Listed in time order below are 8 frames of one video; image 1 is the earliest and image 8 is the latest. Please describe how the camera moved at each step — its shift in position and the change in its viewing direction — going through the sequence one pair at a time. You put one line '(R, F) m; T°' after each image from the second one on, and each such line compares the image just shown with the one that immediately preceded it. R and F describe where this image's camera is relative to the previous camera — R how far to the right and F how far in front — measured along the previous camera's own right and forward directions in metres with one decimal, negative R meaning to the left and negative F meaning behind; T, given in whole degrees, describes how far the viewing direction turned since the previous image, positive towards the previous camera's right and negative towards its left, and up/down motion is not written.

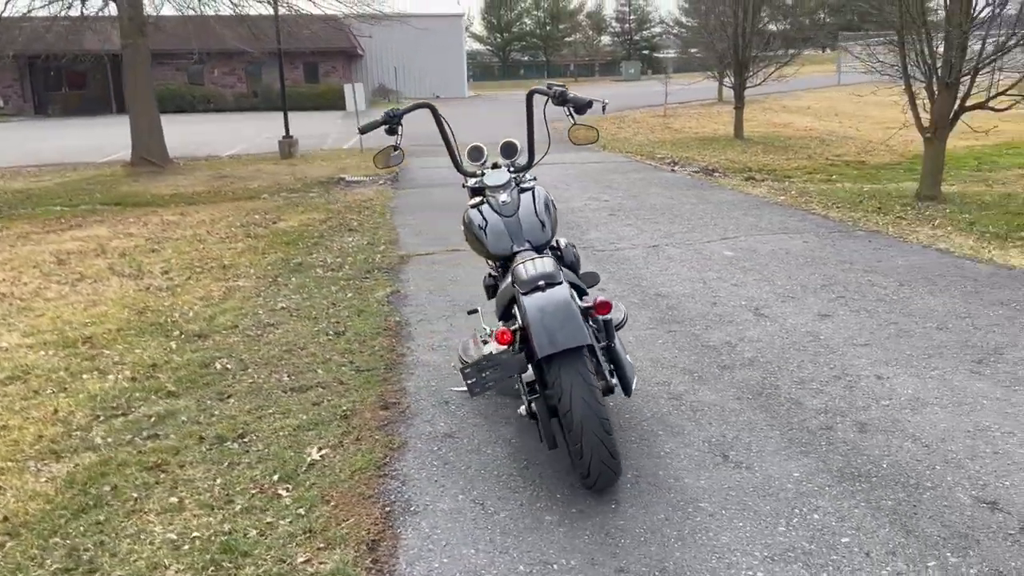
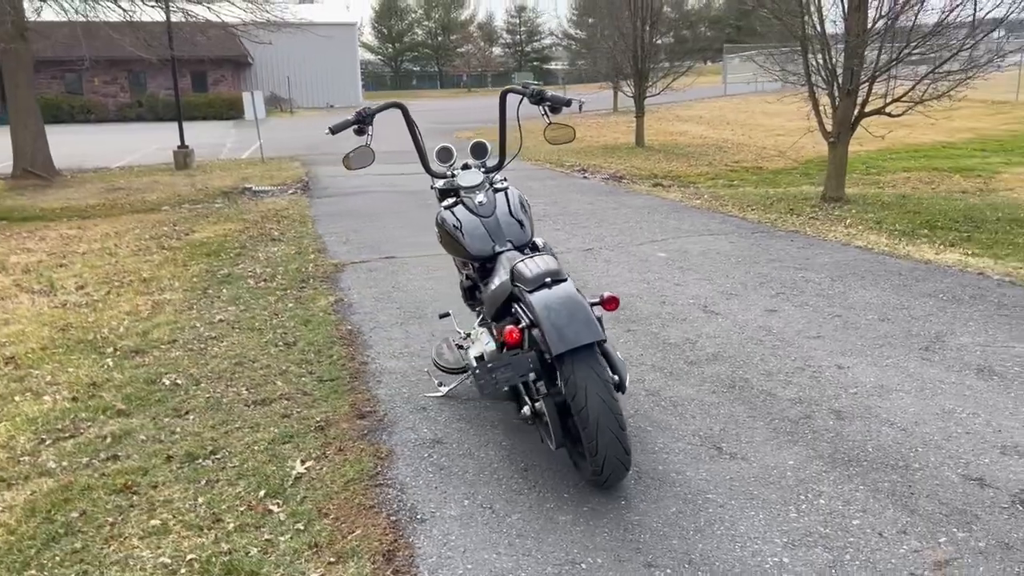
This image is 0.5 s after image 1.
(-0.4, +0.1) m; +7°
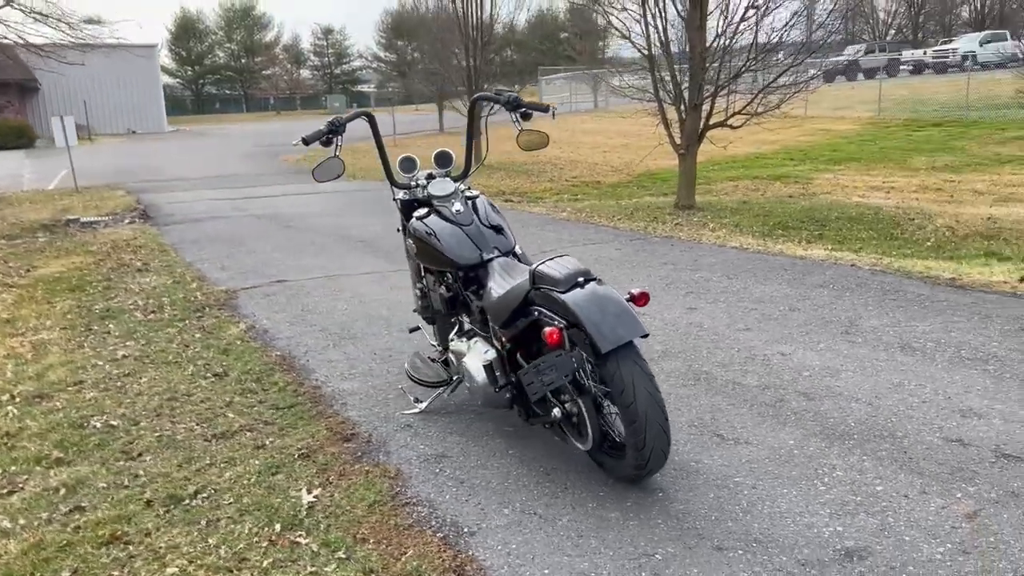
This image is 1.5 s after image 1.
(-0.8, +0.1) m; +12°
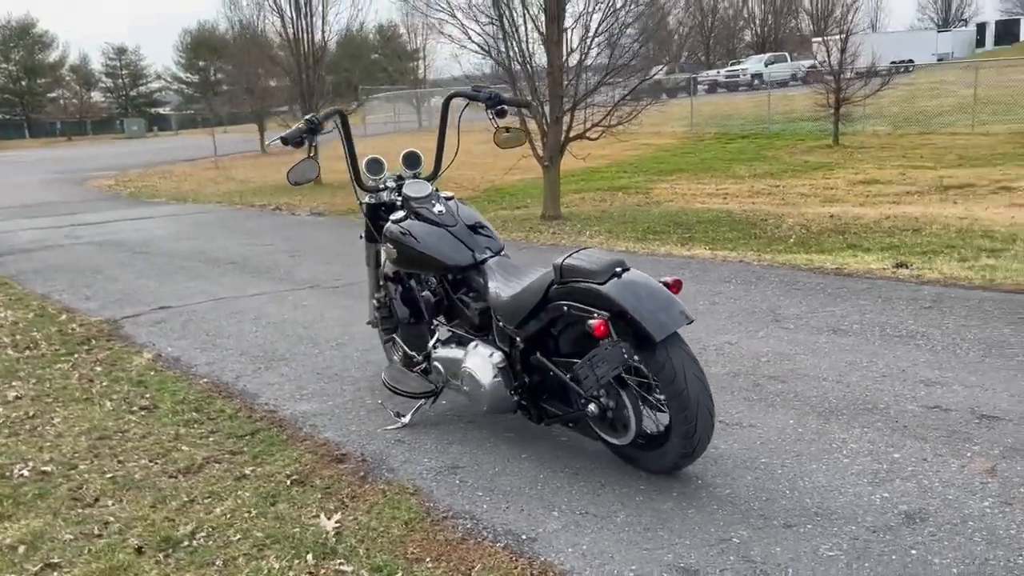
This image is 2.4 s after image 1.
(-0.8, +0.2) m; +12°
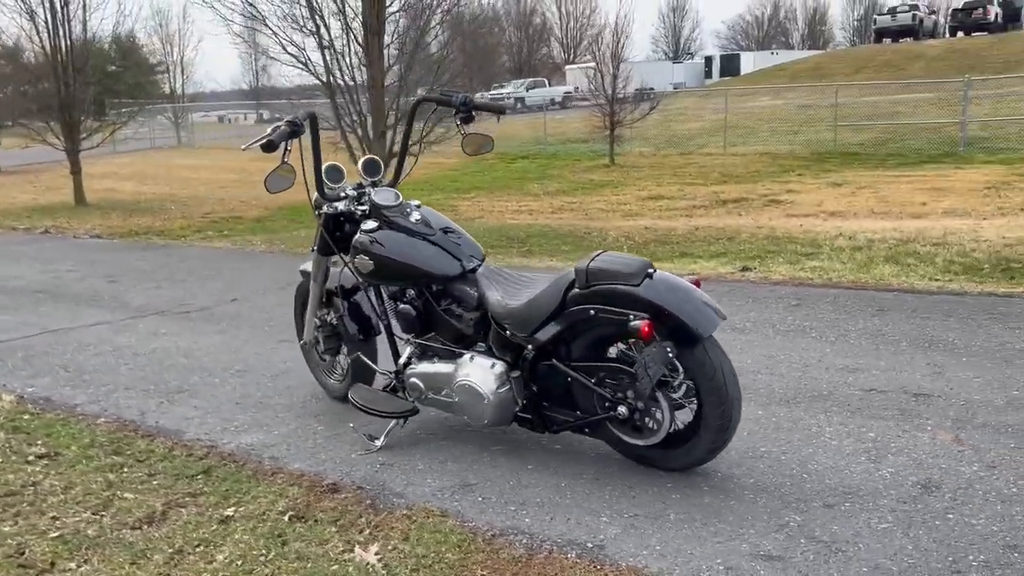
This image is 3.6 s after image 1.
(-1.0, +0.2) m; +16°
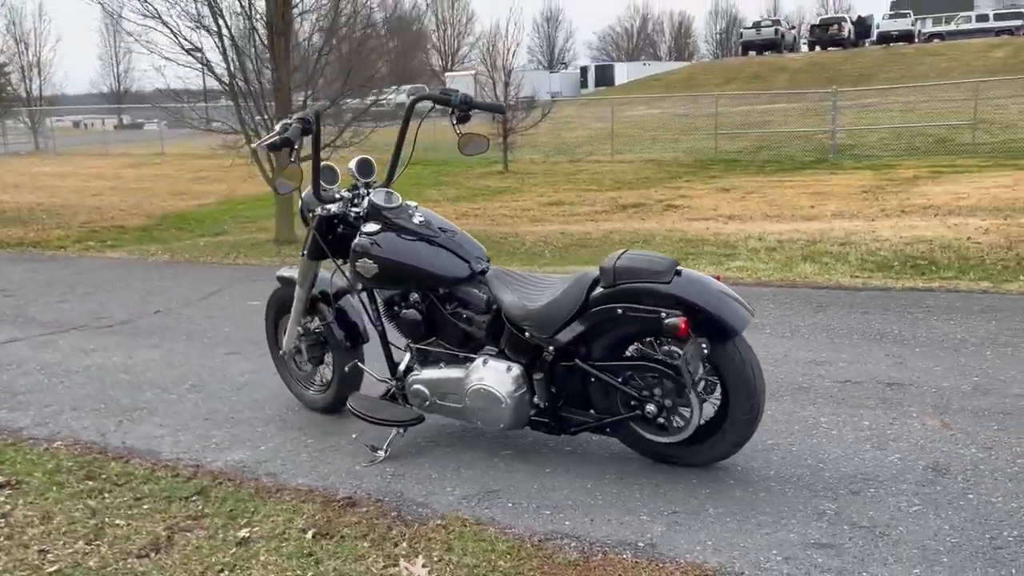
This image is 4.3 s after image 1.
(-0.6, +0.1) m; +8°
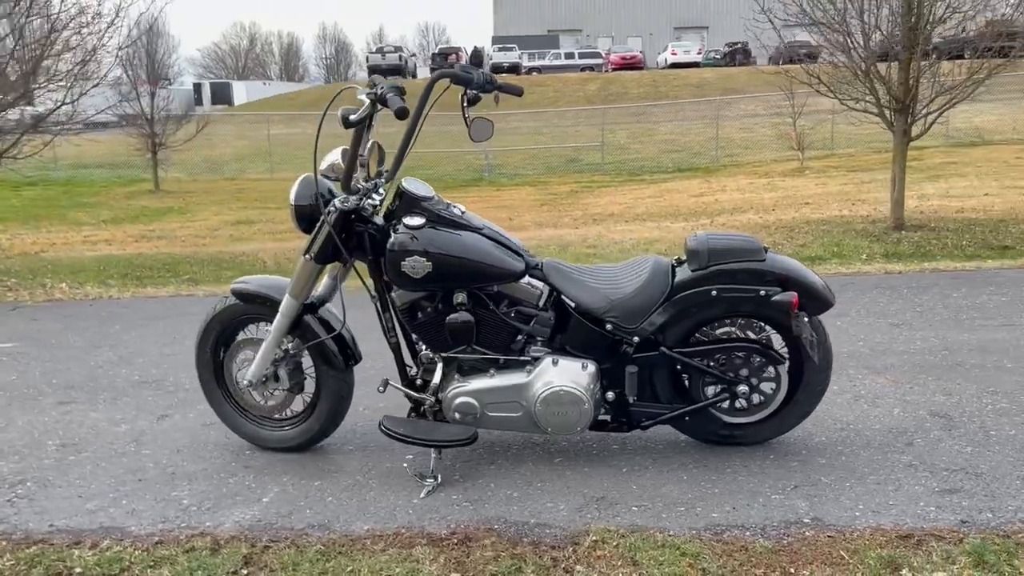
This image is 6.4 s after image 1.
(-1.7, +0.7) m; +25°
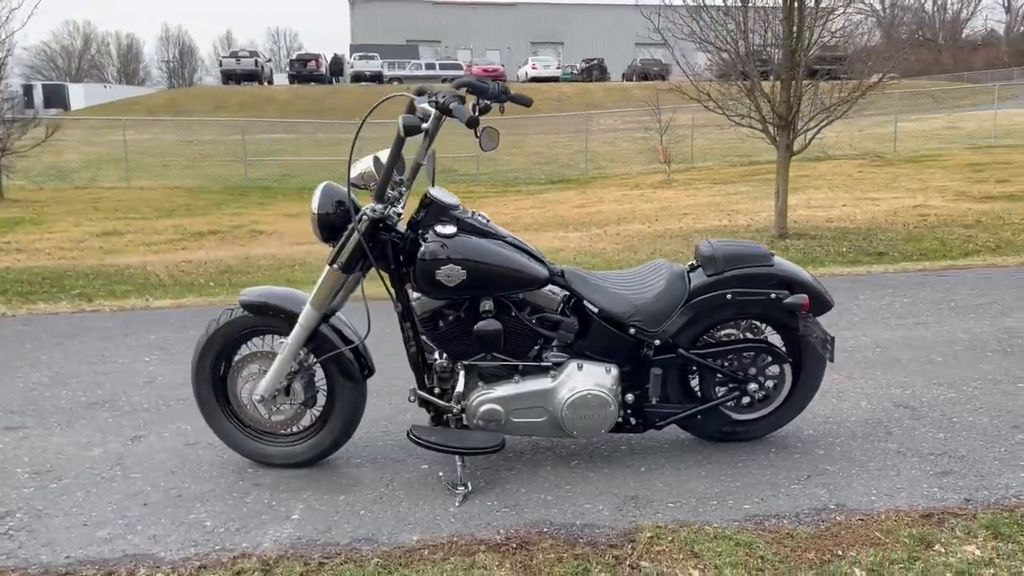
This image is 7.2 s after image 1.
(-0.7, 0.0) m; +9°
